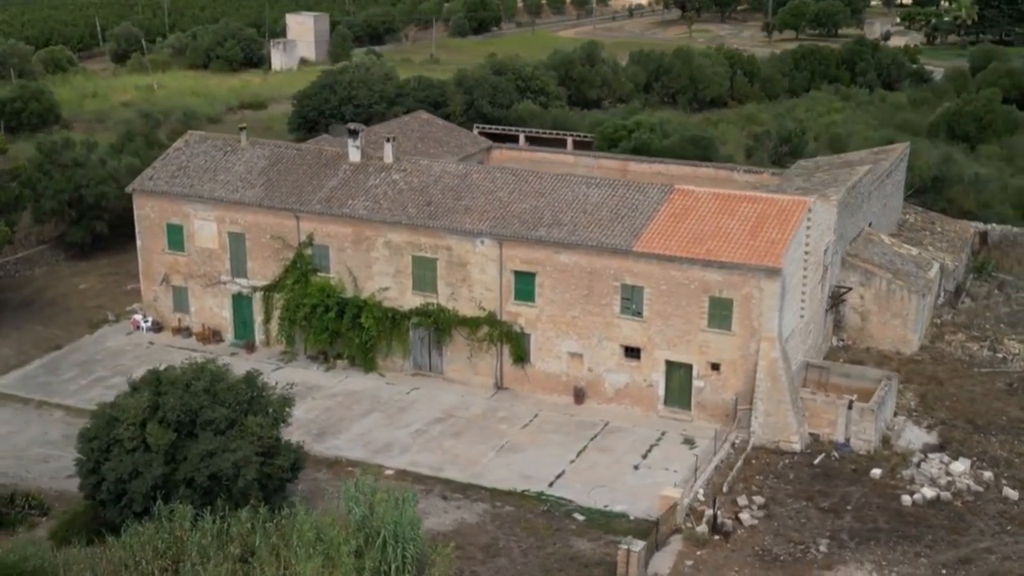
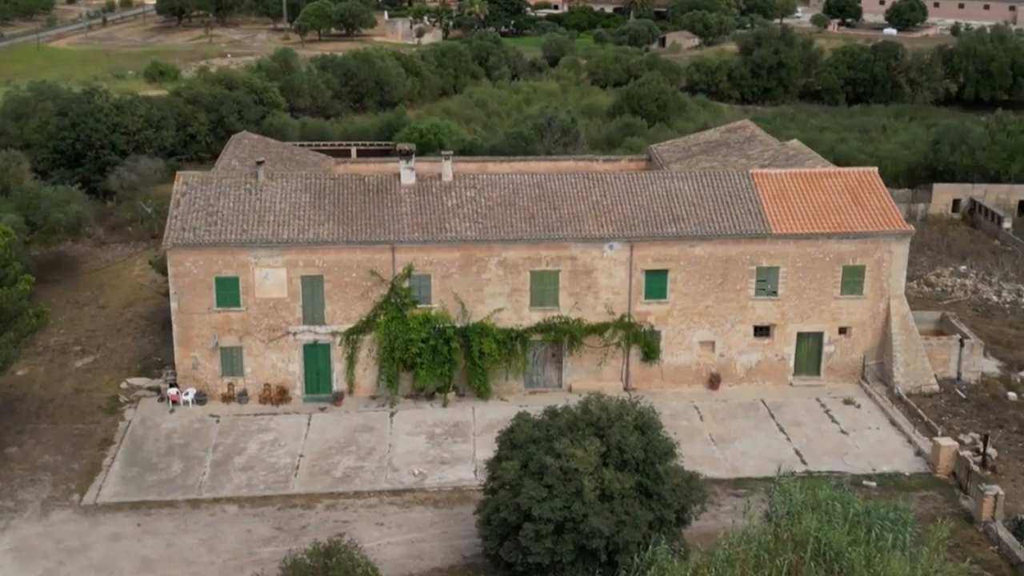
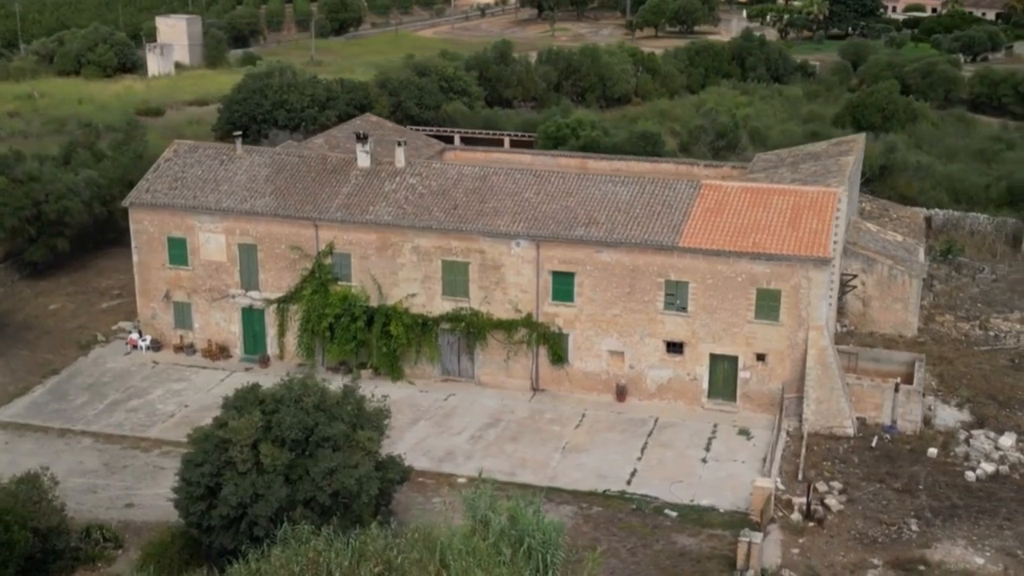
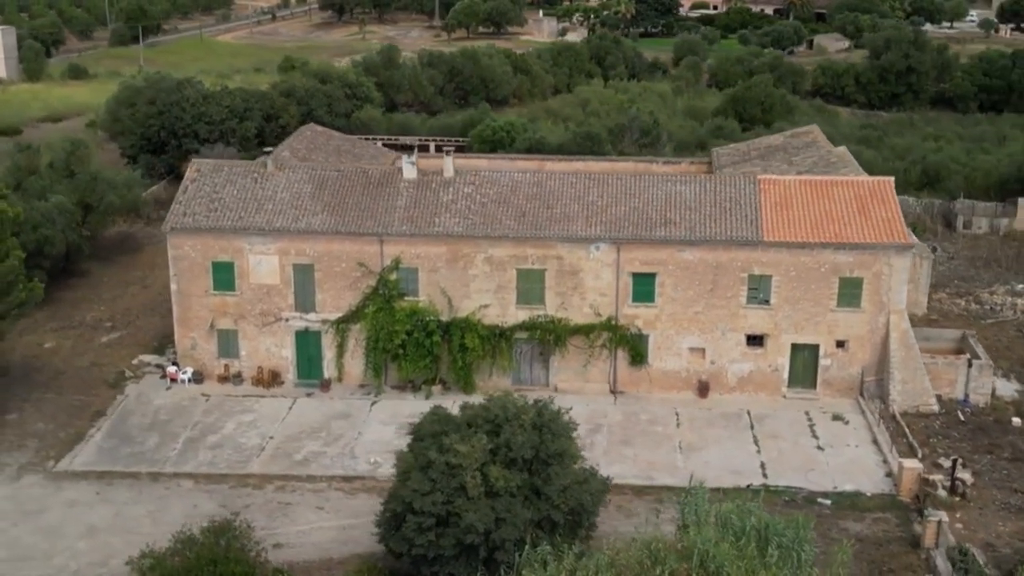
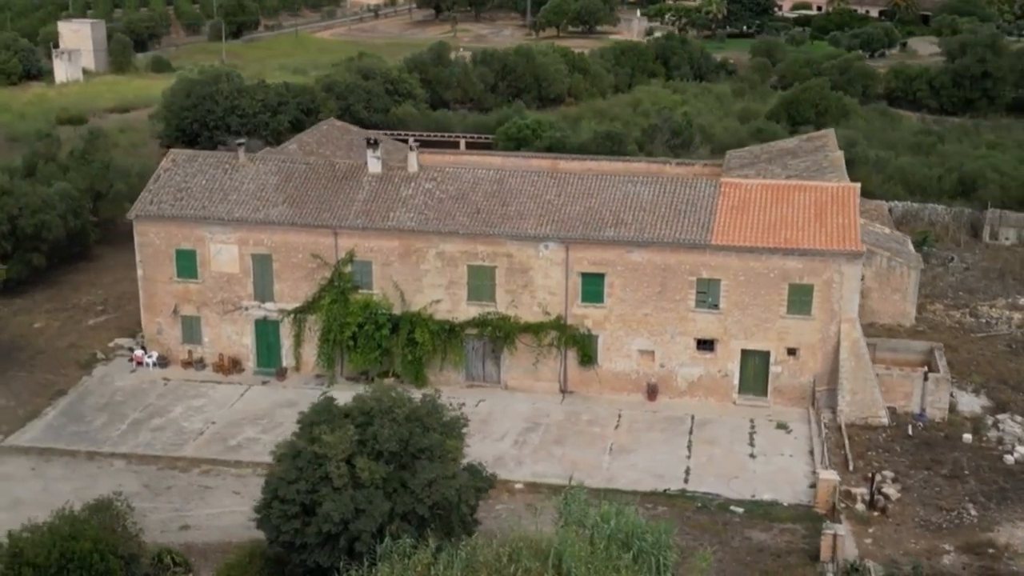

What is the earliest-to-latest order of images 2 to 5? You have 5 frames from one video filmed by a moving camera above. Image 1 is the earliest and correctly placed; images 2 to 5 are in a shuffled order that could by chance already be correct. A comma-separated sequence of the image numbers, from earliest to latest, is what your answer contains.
3, 5, 4, 2
